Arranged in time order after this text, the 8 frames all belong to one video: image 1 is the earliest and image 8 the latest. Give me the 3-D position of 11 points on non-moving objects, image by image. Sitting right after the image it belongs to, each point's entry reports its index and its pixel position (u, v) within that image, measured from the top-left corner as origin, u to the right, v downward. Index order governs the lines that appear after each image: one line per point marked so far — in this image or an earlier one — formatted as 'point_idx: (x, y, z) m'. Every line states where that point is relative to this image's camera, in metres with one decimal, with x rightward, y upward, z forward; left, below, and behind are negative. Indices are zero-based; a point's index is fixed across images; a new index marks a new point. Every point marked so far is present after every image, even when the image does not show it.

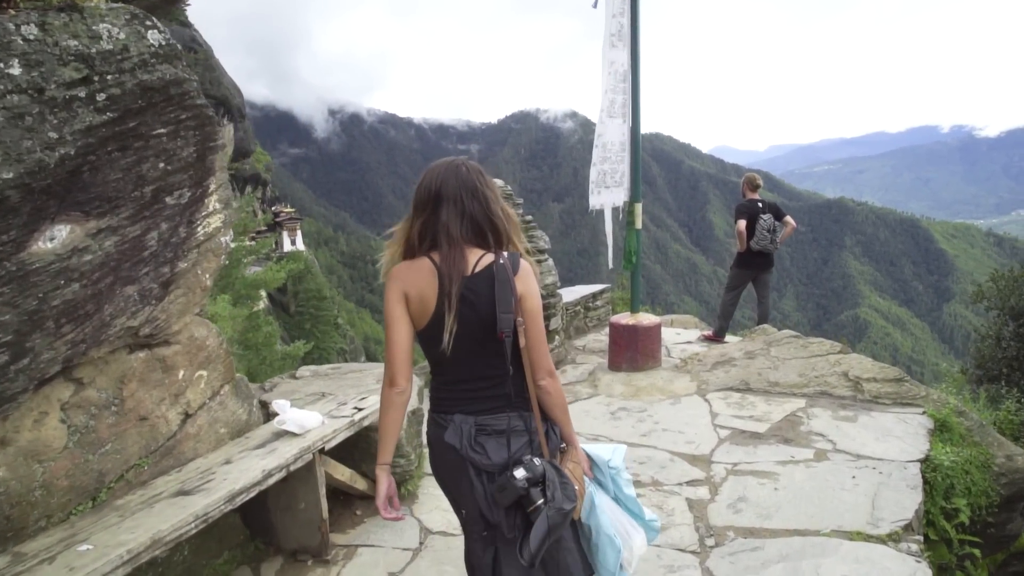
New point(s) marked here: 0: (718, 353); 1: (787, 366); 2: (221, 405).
0: (+1.8, -0.6, +5.6) m
1: (+2.2, -0.6, +5.1) m
2: (-1.2, -0.5, +2.6) m
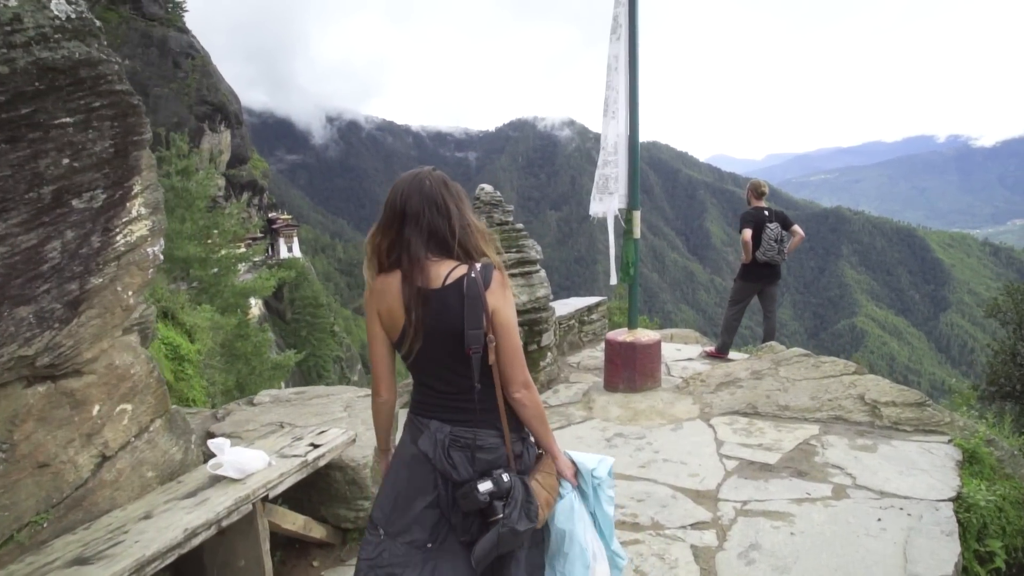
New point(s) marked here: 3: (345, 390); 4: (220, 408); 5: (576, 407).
0: (+1.7, -0.7, +5.2) m
1: (+2.1, -0.7, +4.7) m
2: (-1.3, -0.5, +2.2) m
3: (-0.9, -0.6, +3.6) m
4: (-1.4, -0.6, +3.1) m
5: (+0.5, -0.9, +5.0) m
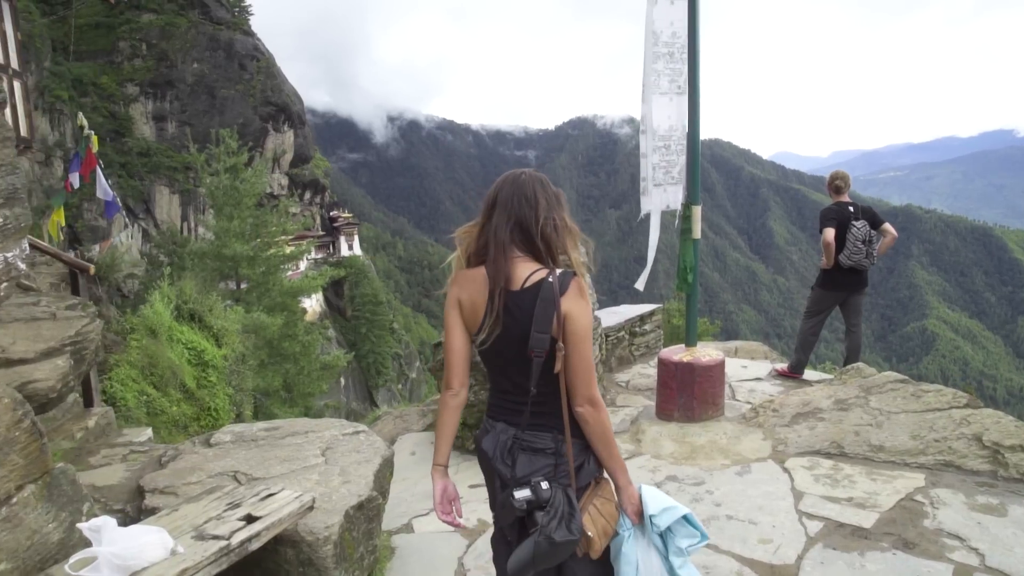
0: (+2.0, -0.8, +4.3) m
1: (+2.3, -0.8, +3.8) m
2: (-1.3, -0.6, +1.6) m
3: (-0.8, -0.6, +2.9) m
4: (-1.4, -0.6, +2.6) m
5: (+0.7, -1.0, +4.2) m
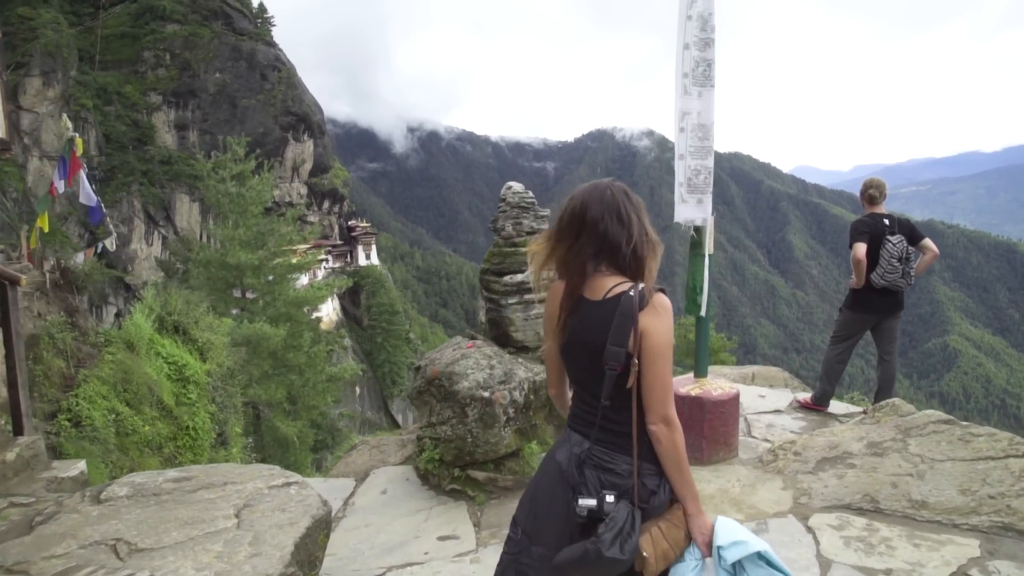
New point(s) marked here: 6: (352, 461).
0: (+1.8, -0.9, +3.8) m
1: (+2.1, -1.0, +3.2) m
2: (-1.5, -0.7, +1.2) m
3: (-1.0, -0.7, +2.4) m
4: (-1.5, -0.7, +2.1) m
5: (+0.6, -1.1, +3.7) m
6: (-1.2, -1.2, +4.6) m
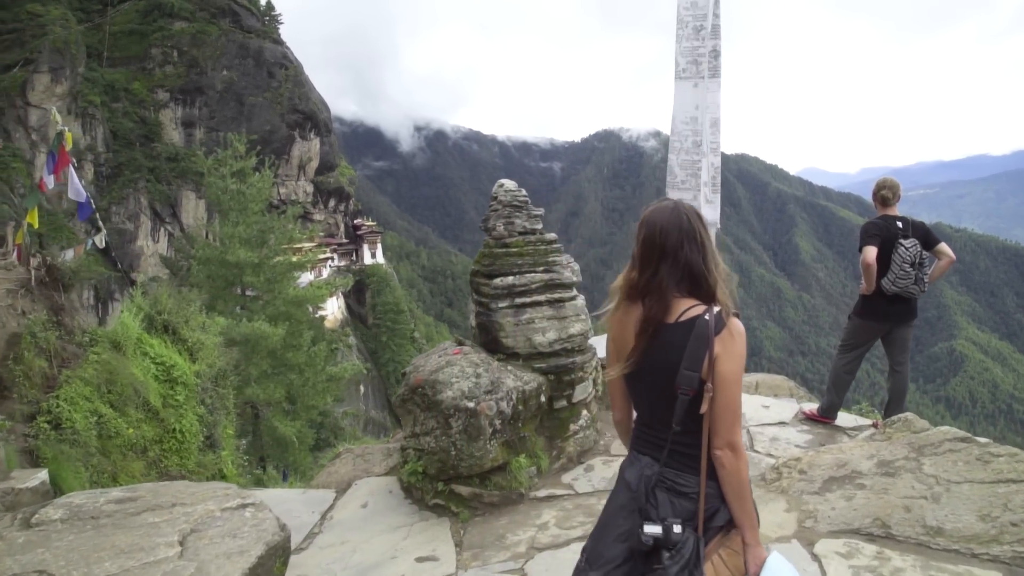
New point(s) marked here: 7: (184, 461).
0: (+1.8, -1.0, +3.5) m
1: (+2.1, -1.0, +3.0) m
2: (-1.6, -0.7, +1.0) m
3: (-1.1, -0.7, +2.2) m
4: (-1.6, -0.7, +1.9) m
5: (+0.5, -1.1, +3.4) m
6: (-1.2, -1.3, +4.4) m
7: (-3.4, -1.8, +6.5) m
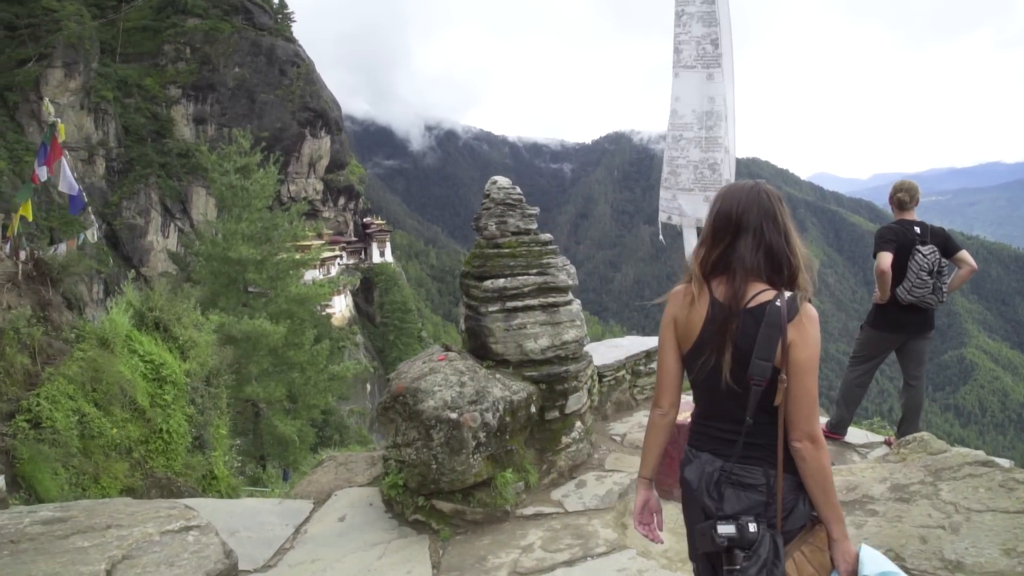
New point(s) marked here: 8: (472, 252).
0: (+1.7, -1.0, +3.3) m
1: (+2.0, -1.0, +2.7) m
2: (-1.7, -0.7, +0.8) m
3: (-1.1, -0.7, +2.0) m
4: (-1.7, -0.7, +1.7) m
5: (+0.5, -1.2, +3.2) m
6: (-1.3, -1.3, +4.2) m
7: (-3.4, -1.7, +6.4) m
8: (-0.3, +0.2, +3.9) m
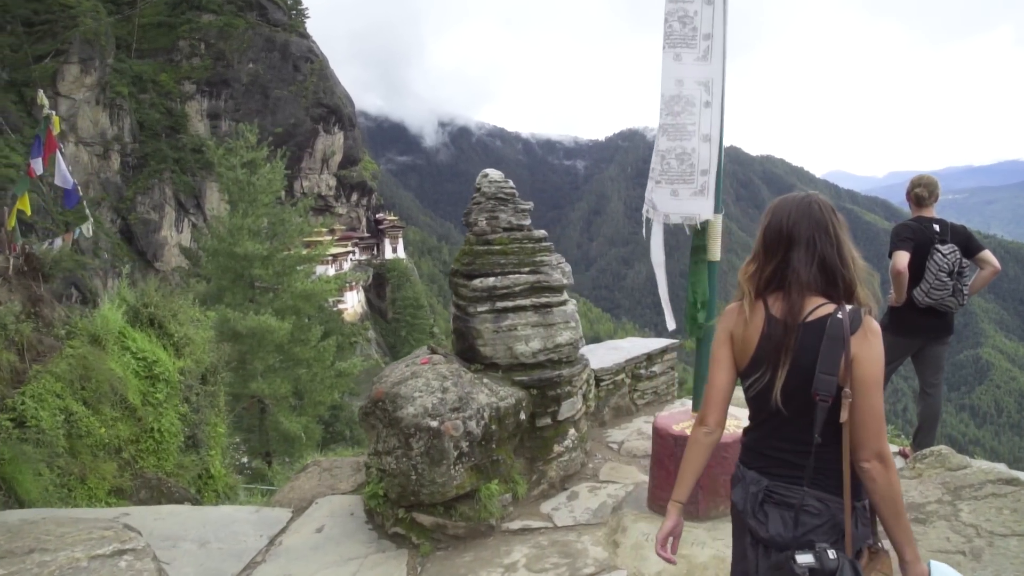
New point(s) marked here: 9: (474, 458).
0: (+1.6, -1.0, +3.1) m
1: (+1.9, -1.1, +2.5) m
2: (-1.8, -0.7, +0.6) m
3: (-1.2, -0.7, +1.9) m
4: (-1.8, -0.7, +1.5) m
5: (+0.4, -1.2, +3.0) m
6: (-1.3, -1.2, +4.0) m
7: (-3.4, -1.7, +6.2) m
8: (-0.3, +0.2, +3.7) m
9: (-0.2, -0.8, +3.1) m
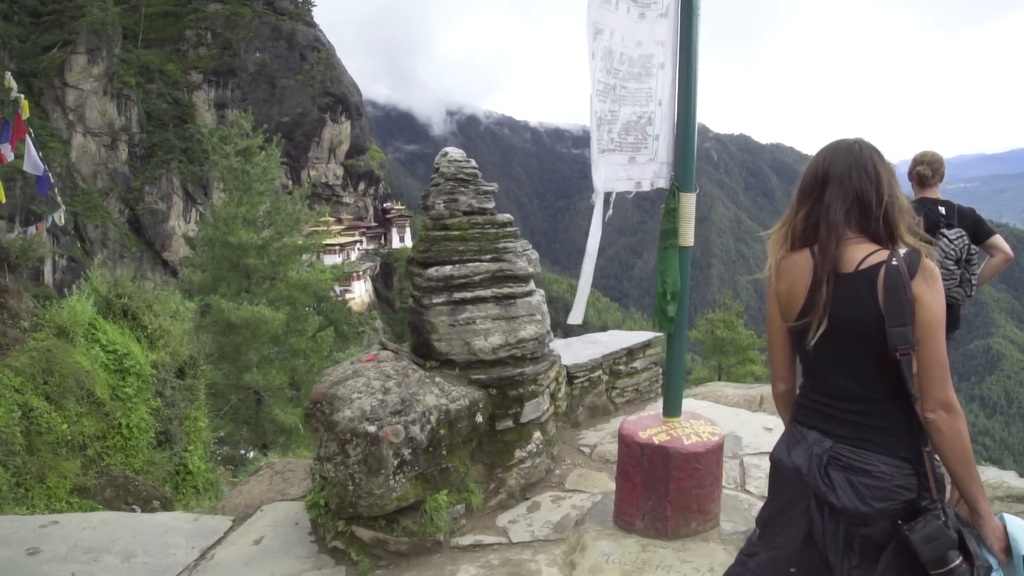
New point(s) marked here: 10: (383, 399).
0: (+1.4, -1.0, +2.7) m
1: (+1.7, -1.0, +2.2) m
2: (-2.0, -0.6, +0.3) m
3: (-1.5, -0.7, +1.6) m
4: (-2.1, -0.7, +1.2) m
5: (+0.2, -1.1, +2.7) m
6: (-1.5, -1.2, +3.7) m
7: (-3.6, -1.6, +6.0) m
8: (-0.5, +0.3, +3.4) m
9: (-0.4, -0.8, +2.8) m
10: (-0.6, -0.5, +2.7) m
